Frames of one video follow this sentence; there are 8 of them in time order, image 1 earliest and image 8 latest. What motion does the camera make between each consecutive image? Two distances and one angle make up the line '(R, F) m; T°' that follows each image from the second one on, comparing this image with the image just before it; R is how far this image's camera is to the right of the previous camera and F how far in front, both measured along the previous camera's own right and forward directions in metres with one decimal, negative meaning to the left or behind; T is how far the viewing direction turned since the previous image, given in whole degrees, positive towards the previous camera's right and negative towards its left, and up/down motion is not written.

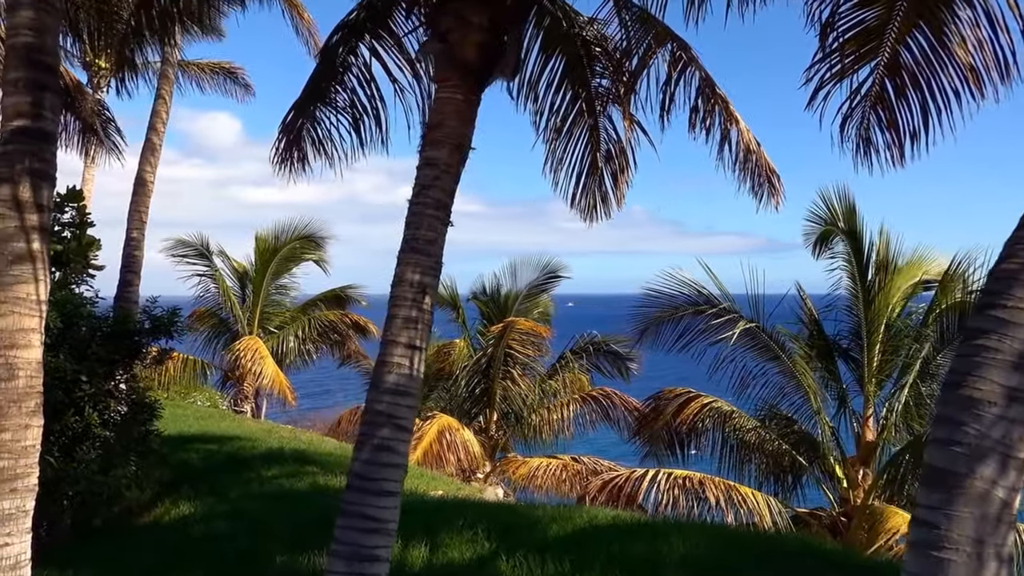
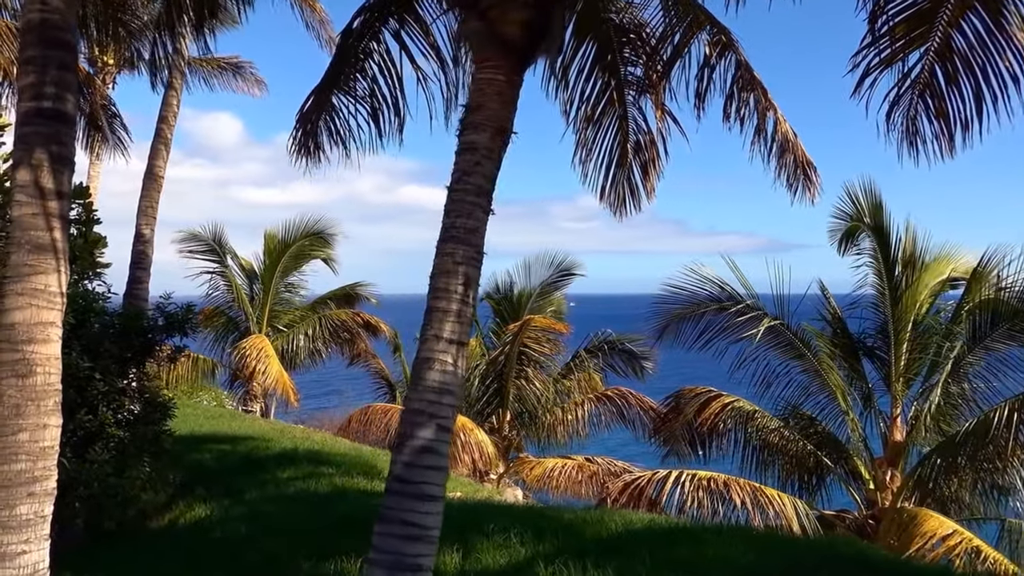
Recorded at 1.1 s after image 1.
(-0.2, +0.2) m; 0°
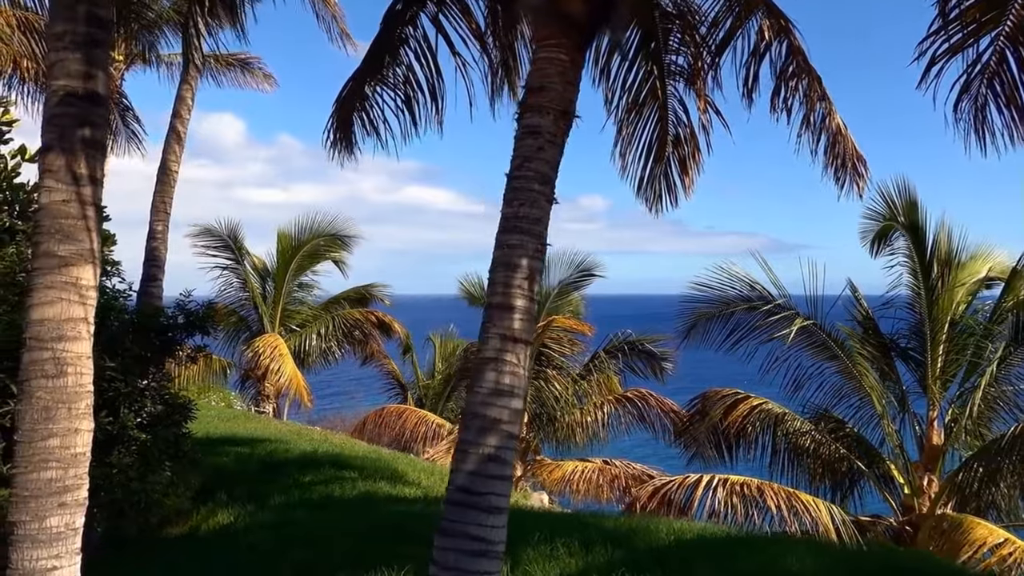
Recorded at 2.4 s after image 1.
(-0.3, +0.3) m; 0°
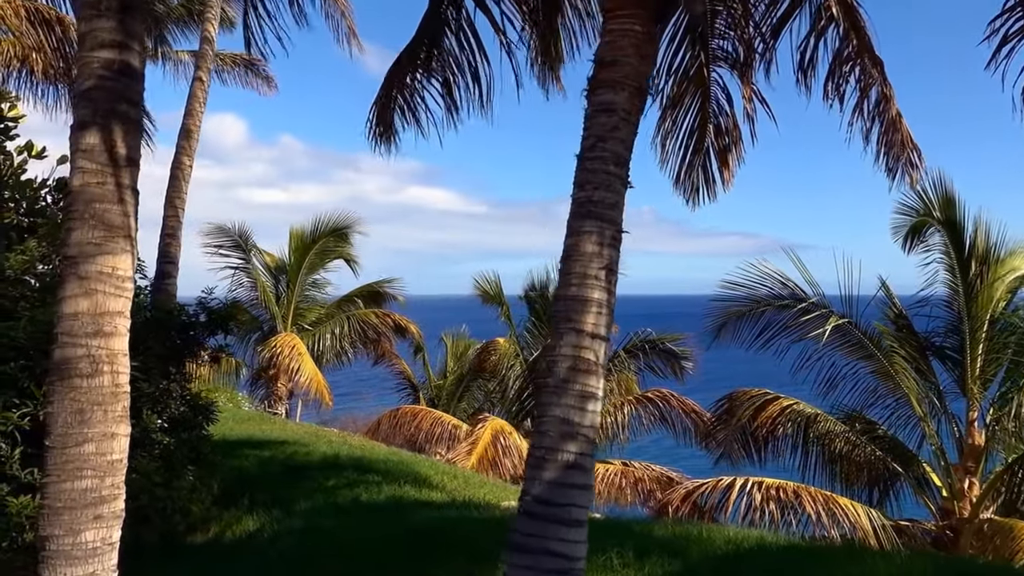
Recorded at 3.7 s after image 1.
(-0.3, +0.3) m; 0°
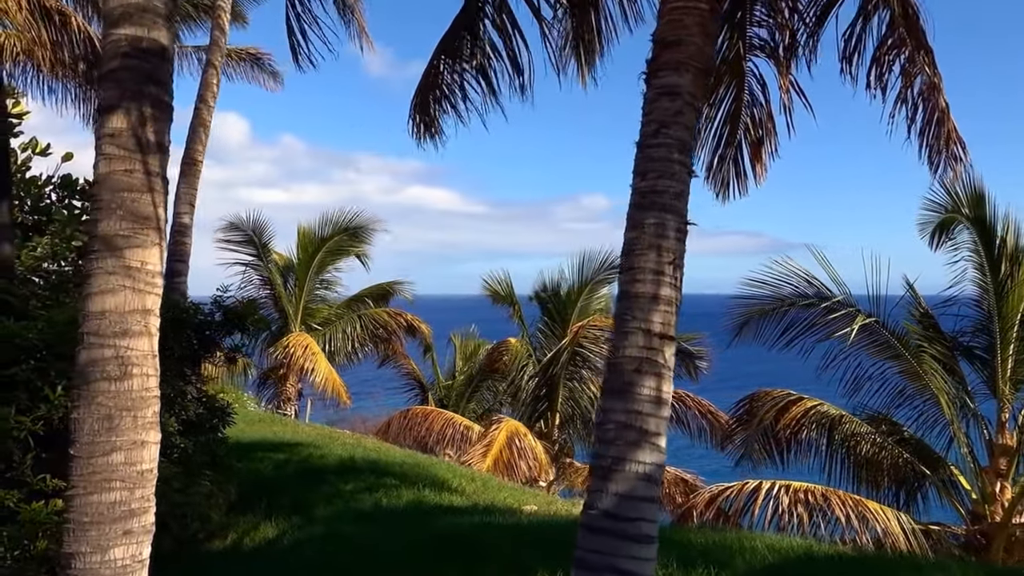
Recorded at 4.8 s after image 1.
(-0.2, +0.2) m; 0°
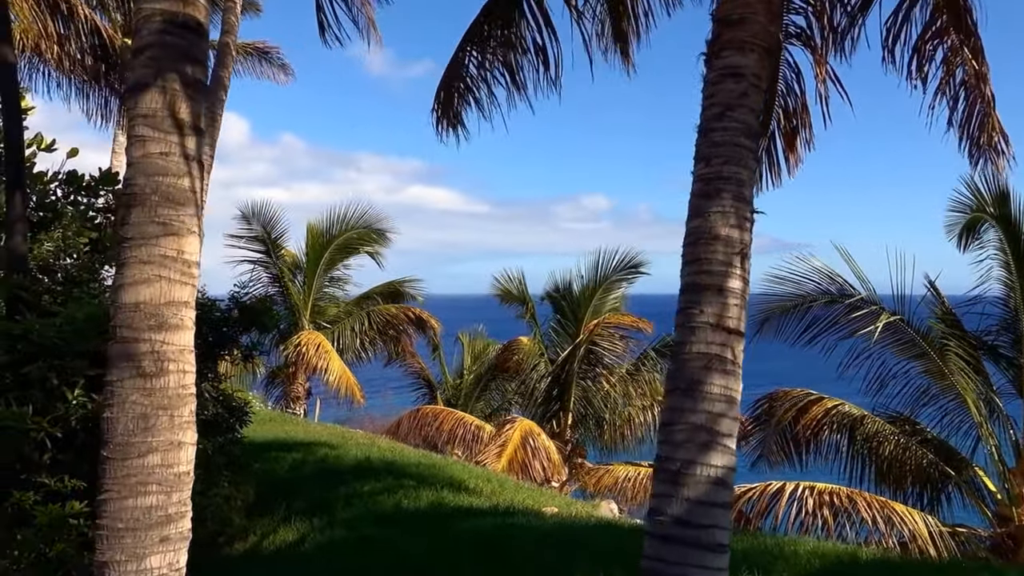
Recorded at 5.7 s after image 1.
(-0.2, +0.2) m; 0°
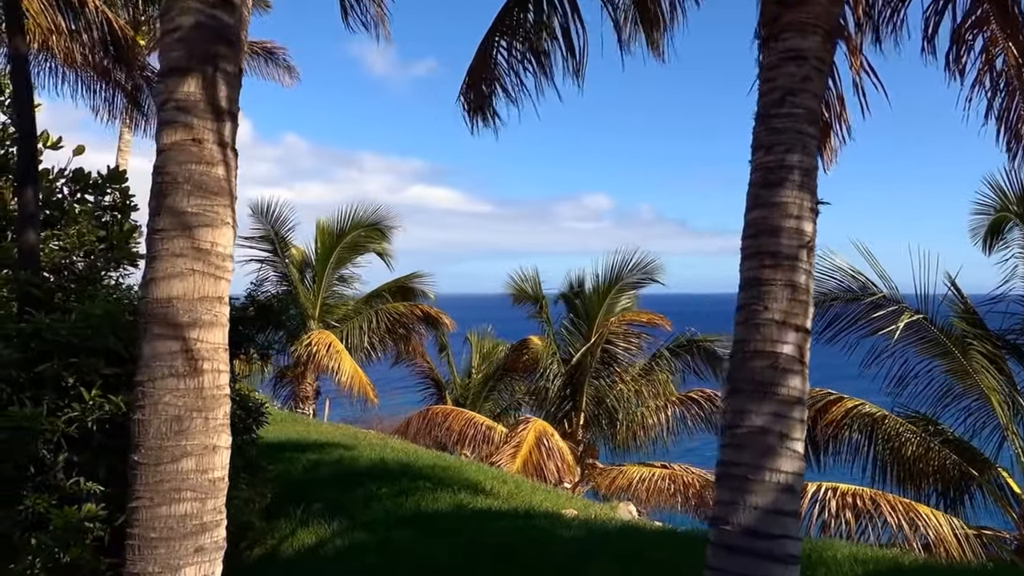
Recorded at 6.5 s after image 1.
(-0.2, +0.2) m; 0°
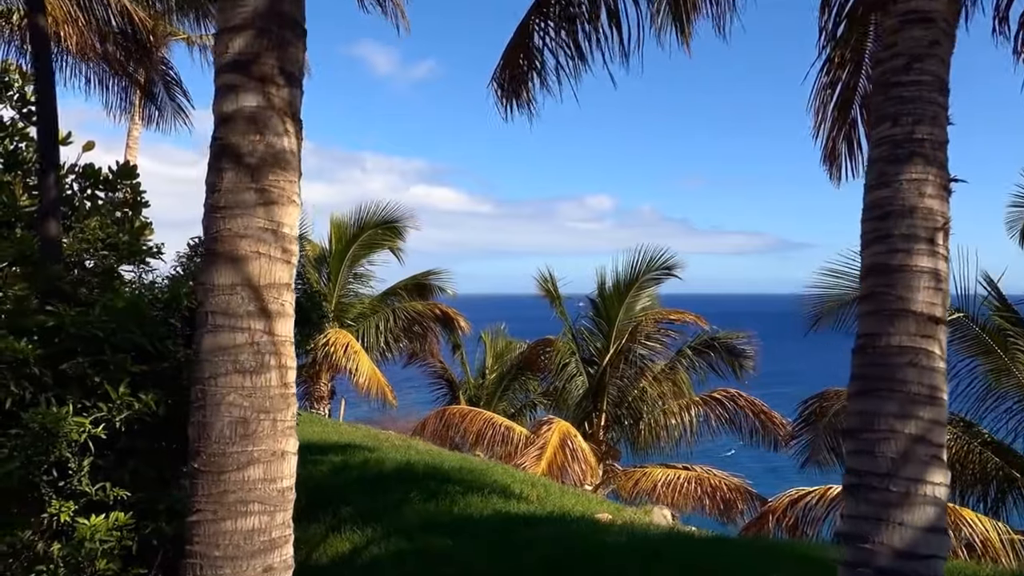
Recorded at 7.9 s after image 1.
(-0.3, +0.3) m; 0°
